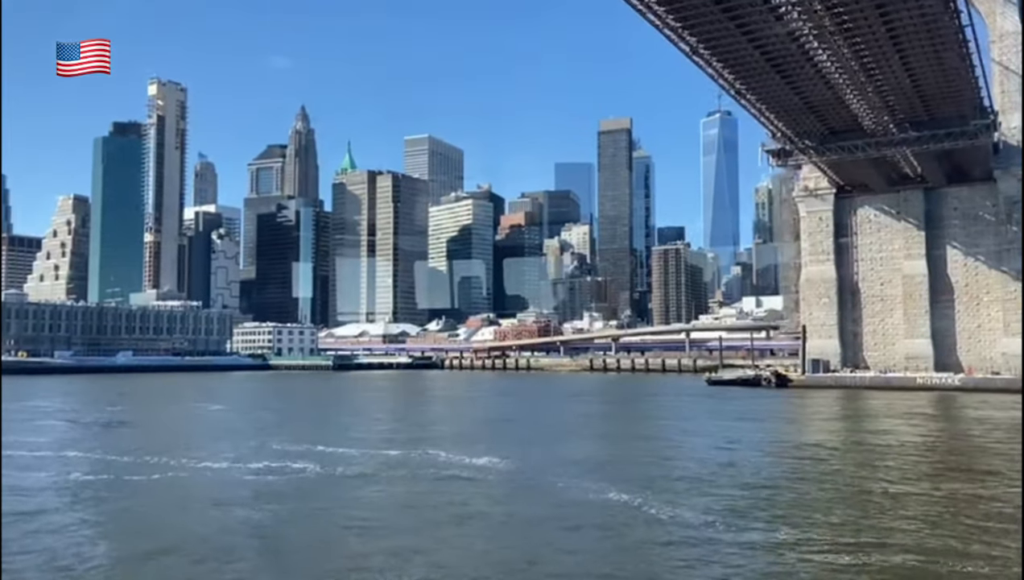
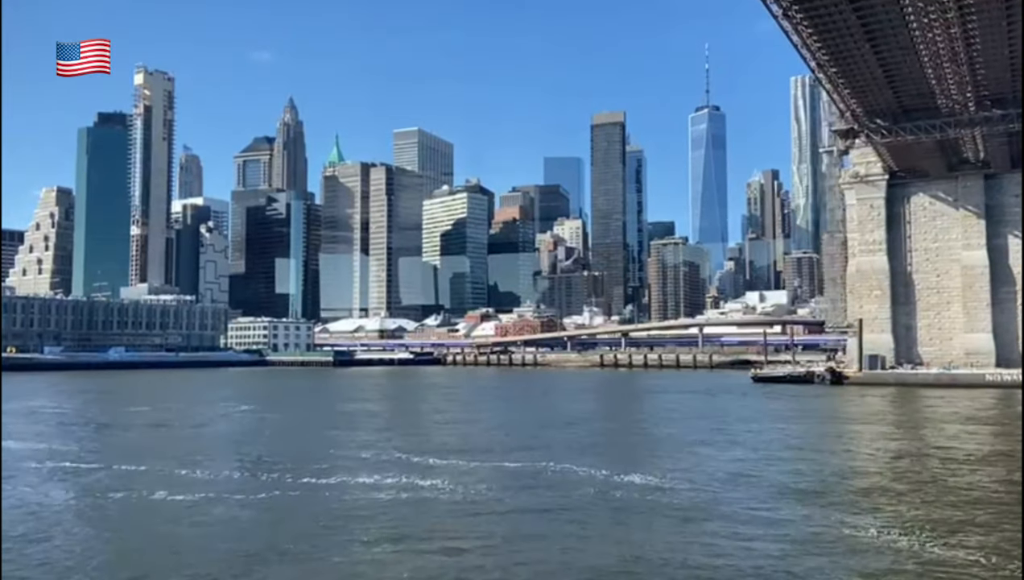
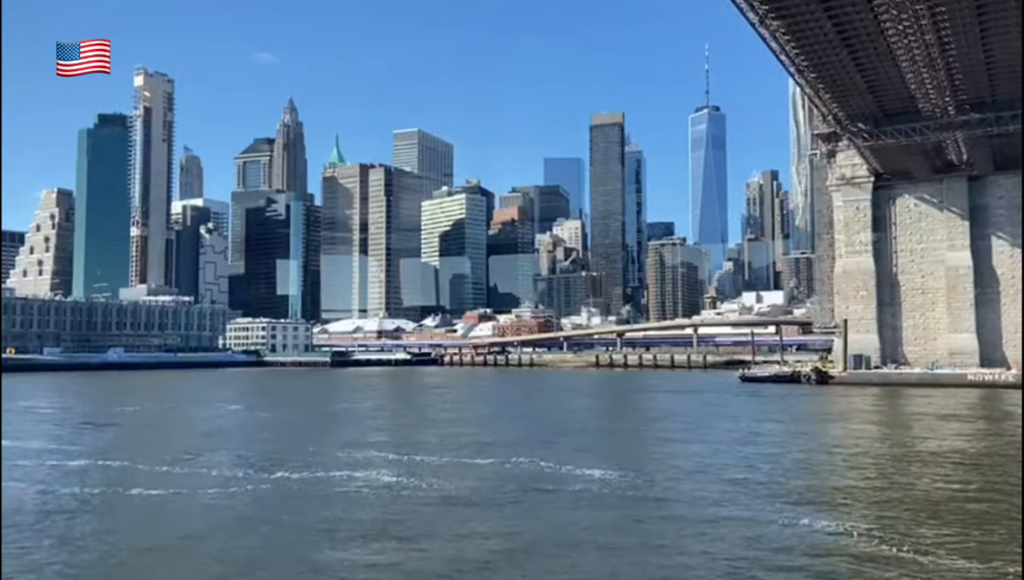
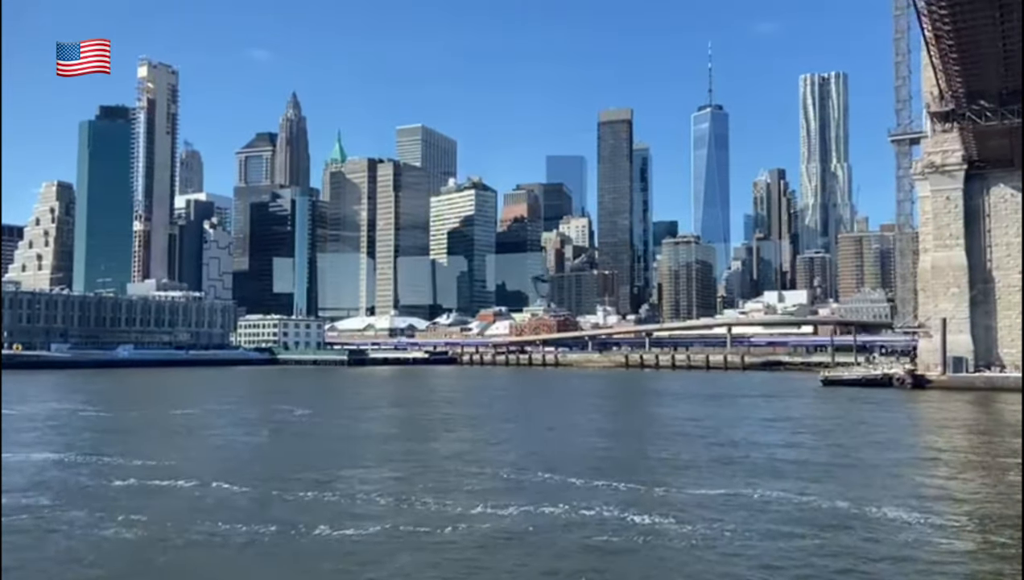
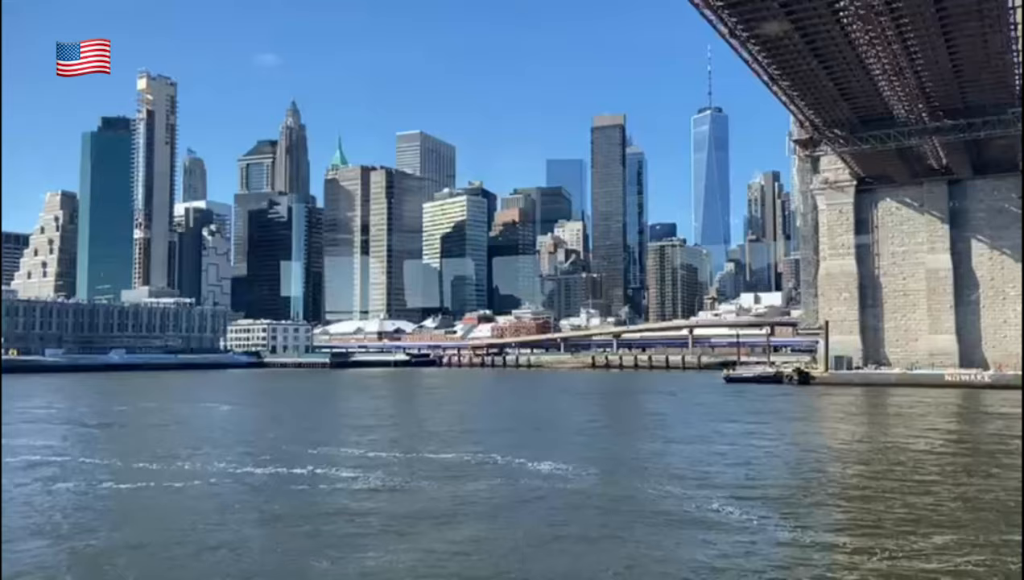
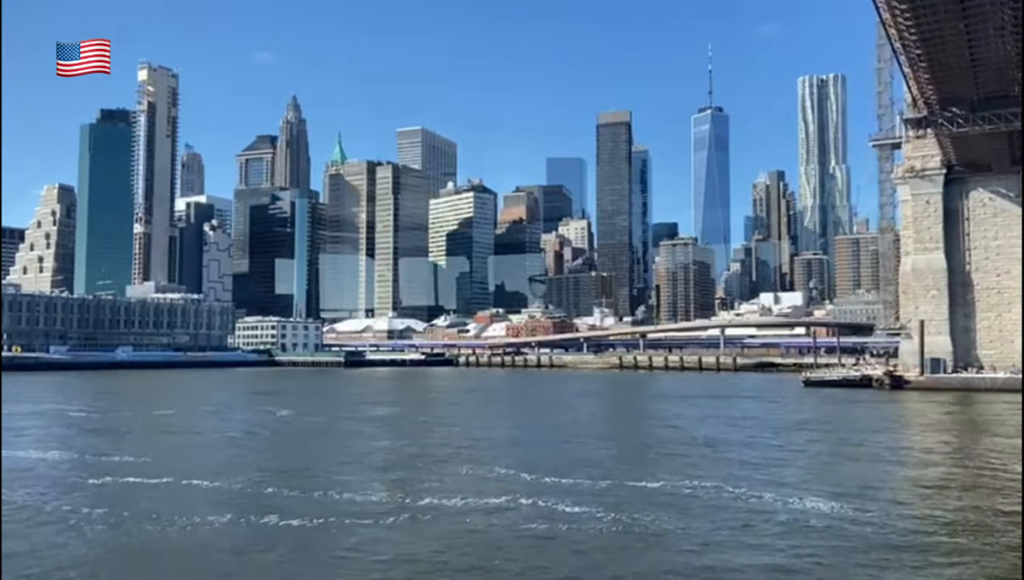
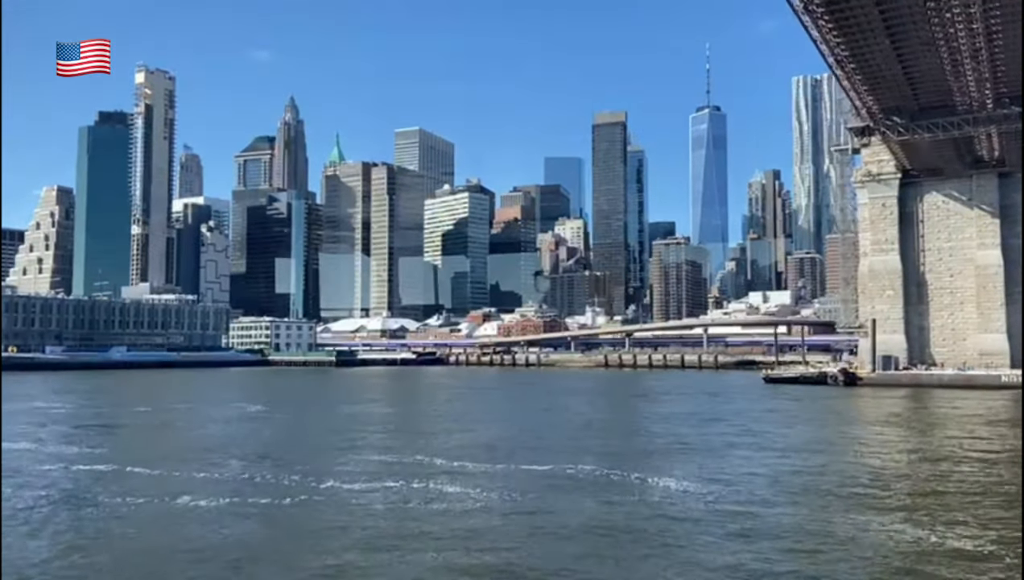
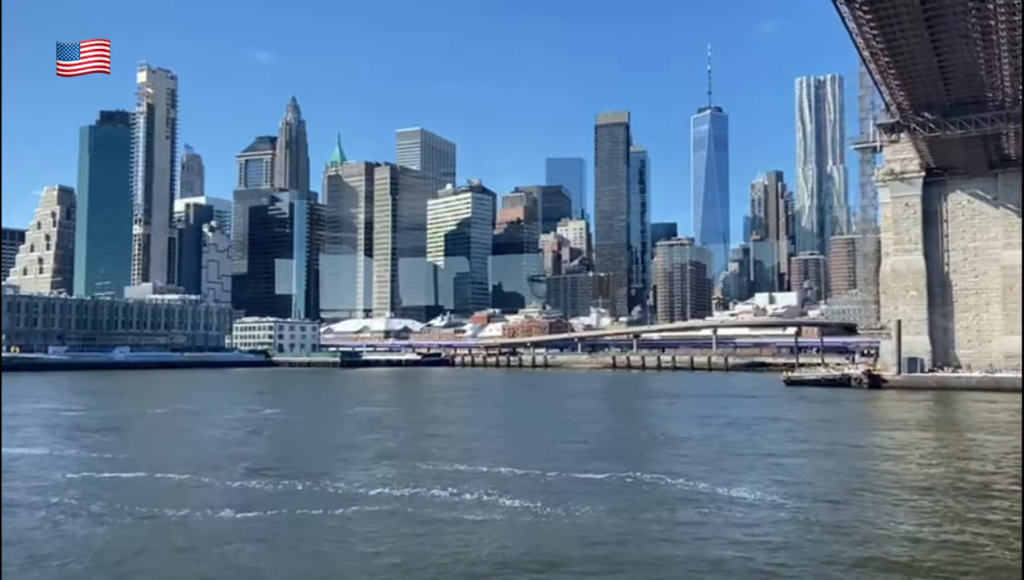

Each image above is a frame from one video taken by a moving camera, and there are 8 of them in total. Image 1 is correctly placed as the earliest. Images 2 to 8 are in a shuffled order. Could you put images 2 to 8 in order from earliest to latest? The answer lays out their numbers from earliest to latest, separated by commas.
5, 3, 2, 7, 8, 6, 4
